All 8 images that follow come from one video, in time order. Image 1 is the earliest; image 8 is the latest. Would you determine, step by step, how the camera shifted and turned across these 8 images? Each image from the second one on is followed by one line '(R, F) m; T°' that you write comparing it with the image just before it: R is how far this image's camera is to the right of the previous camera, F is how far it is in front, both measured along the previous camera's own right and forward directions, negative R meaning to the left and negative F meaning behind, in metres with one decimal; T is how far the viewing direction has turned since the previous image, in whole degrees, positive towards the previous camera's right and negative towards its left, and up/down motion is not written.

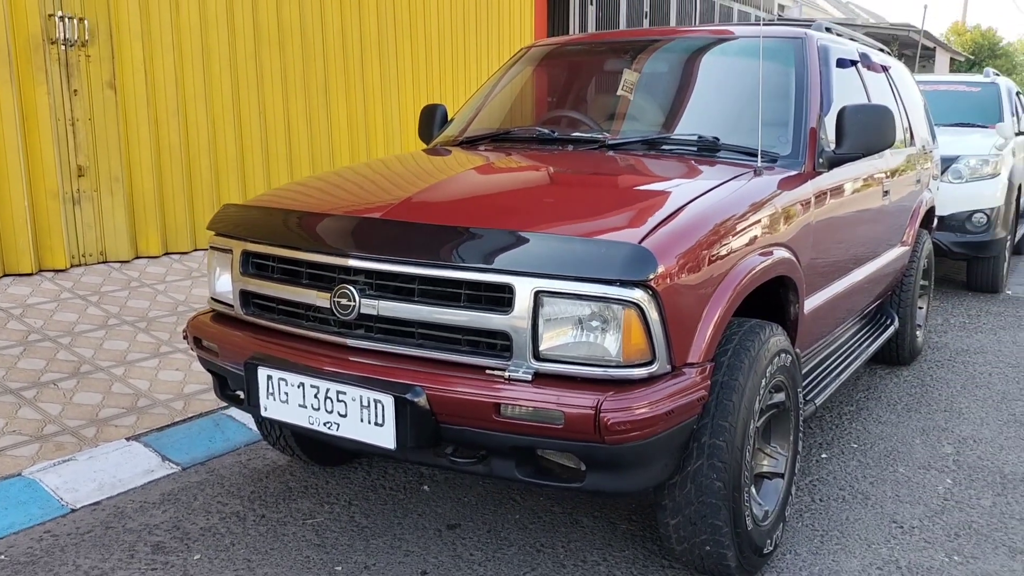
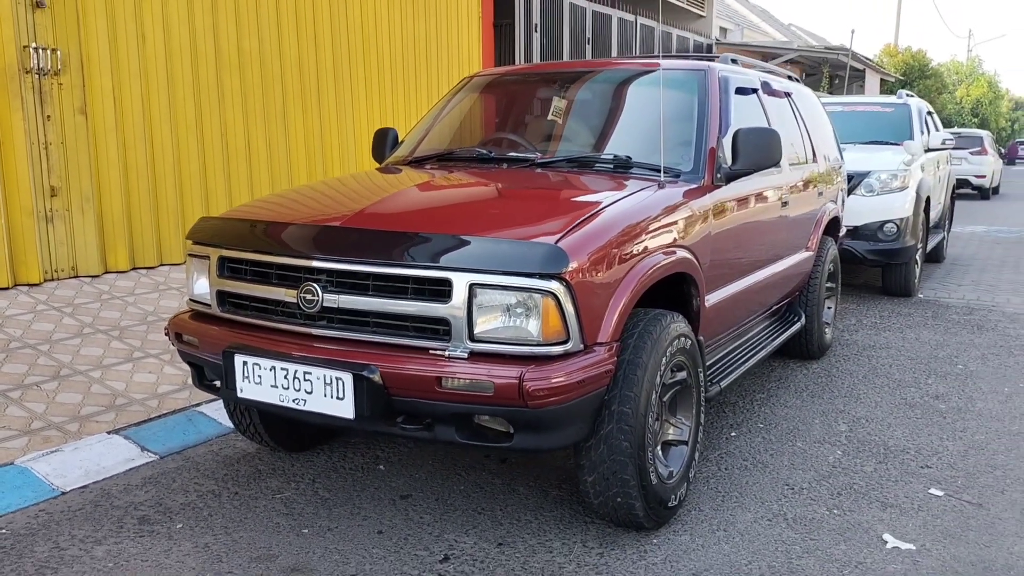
(+0.1, -0.5) m; +3°
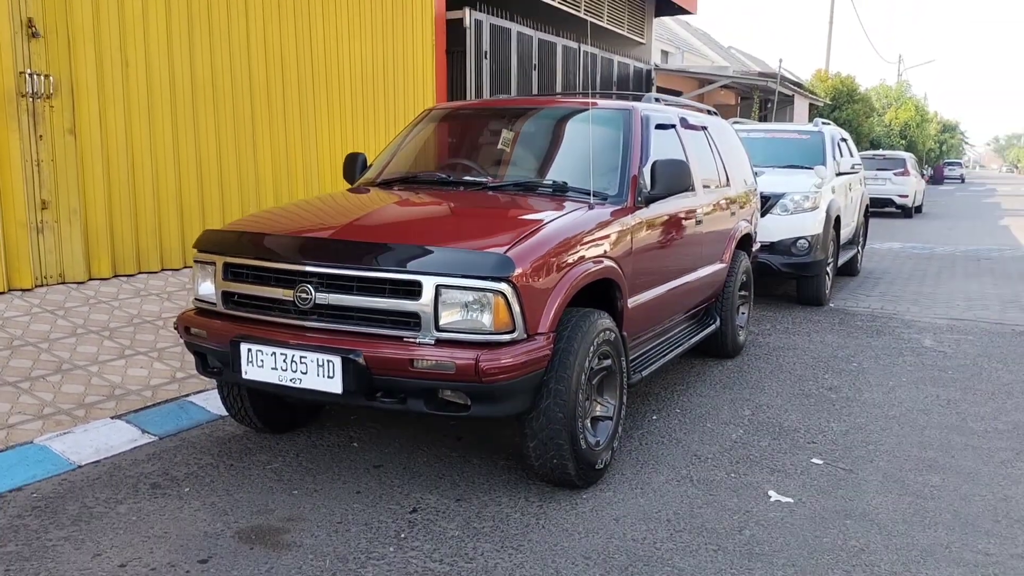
(0.0, -0.7) m; +3°
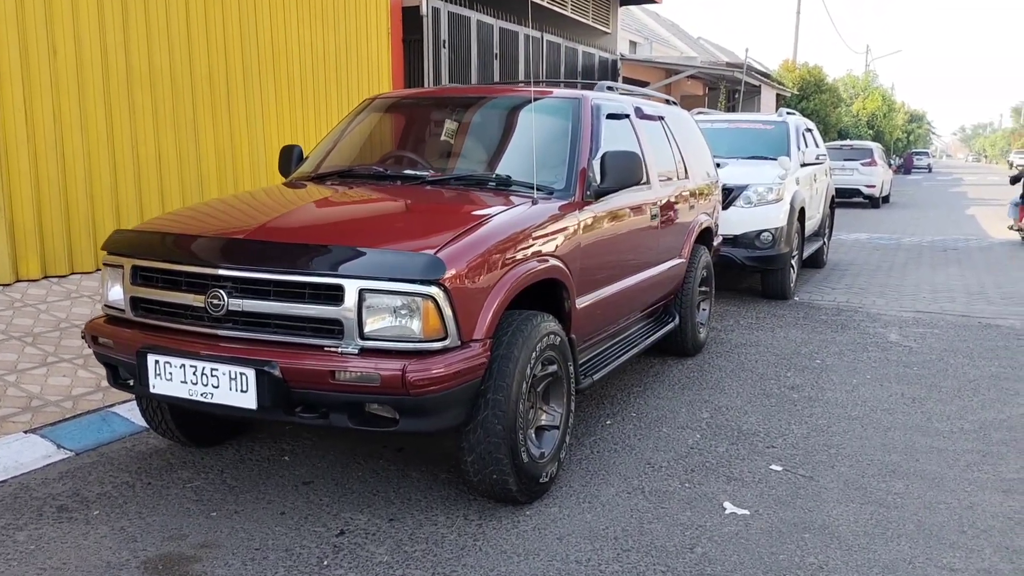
(+0.2, +0.3) m; +2°
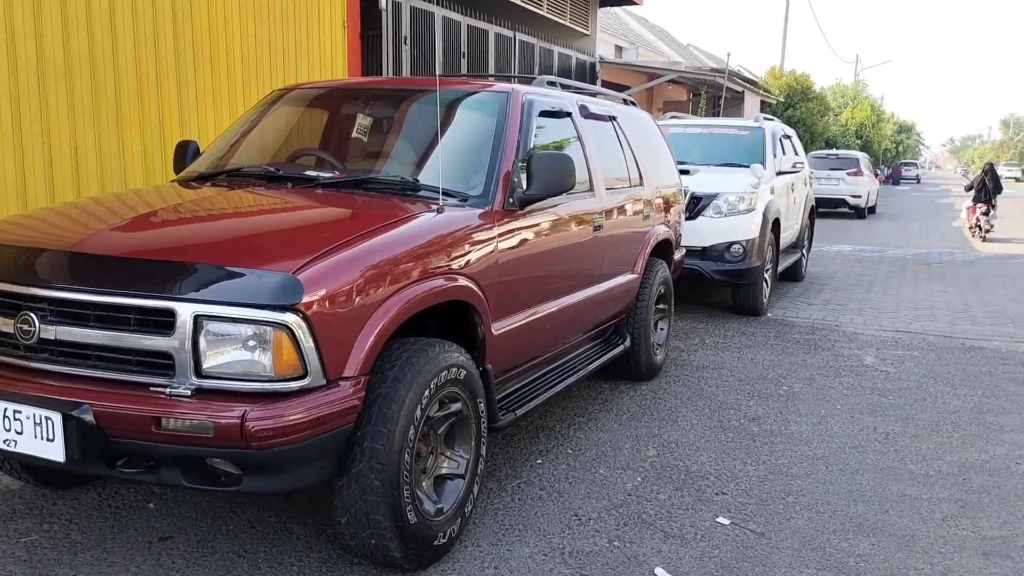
(+0.3, +0.6) m; +1°
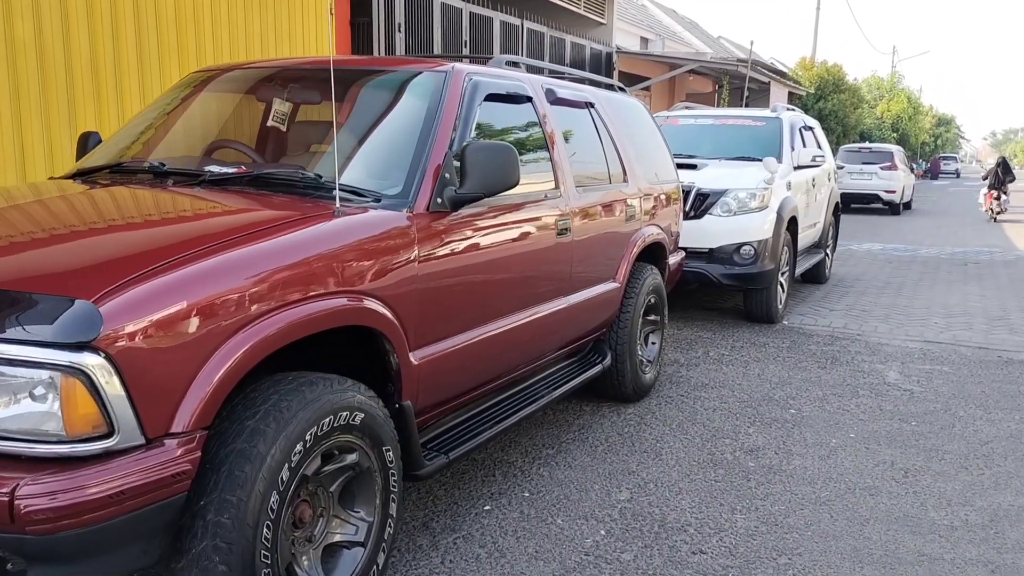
(+0.4, +0.6) m; -2°
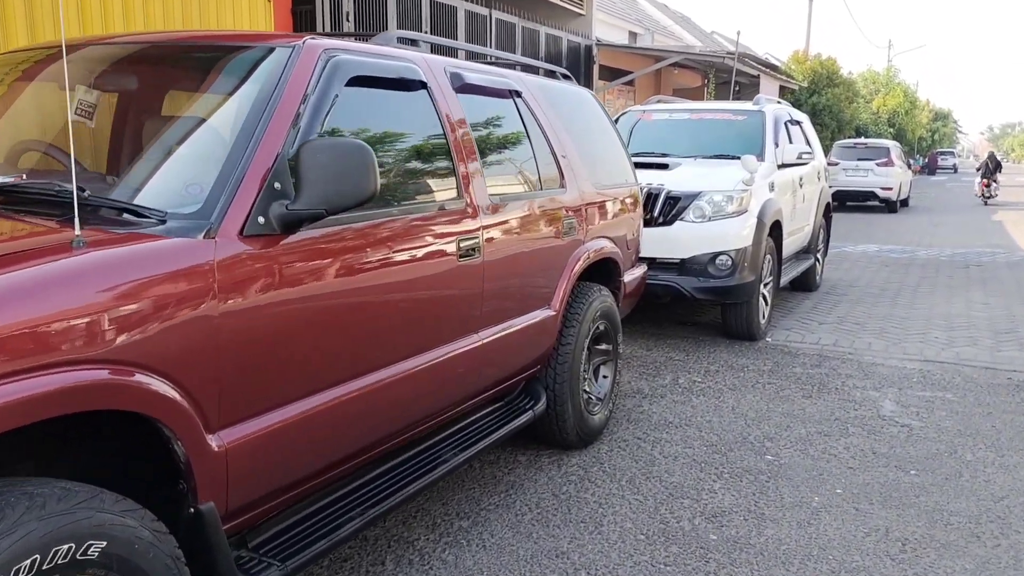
(+0.4, +0.8) m; 0°
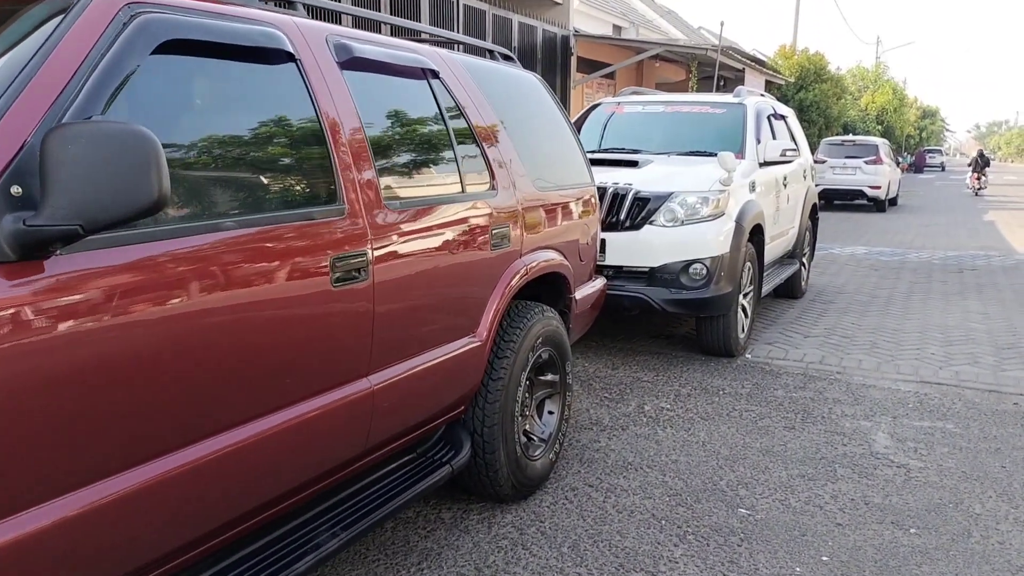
(+0.3, +0.7) m; +1°
